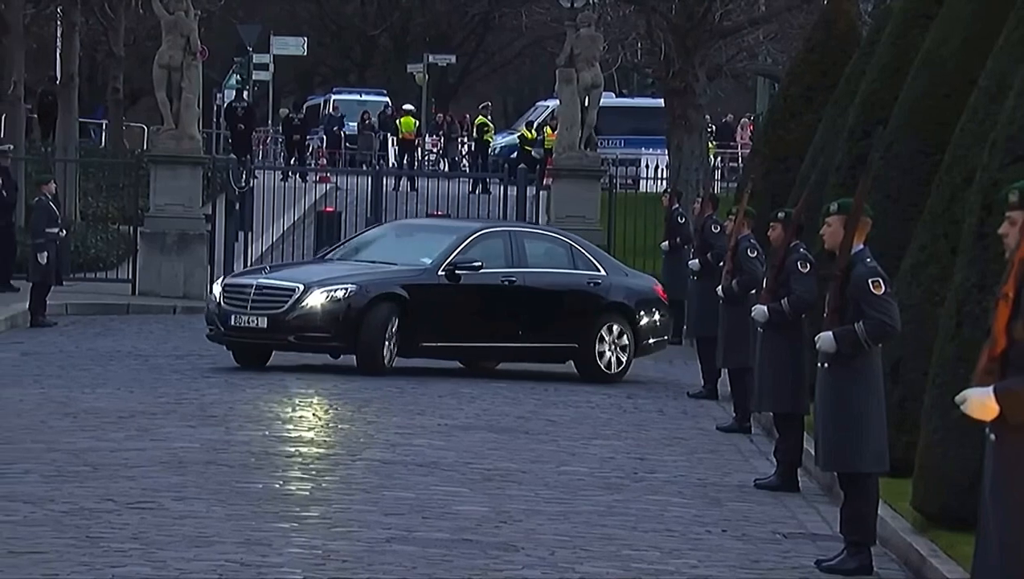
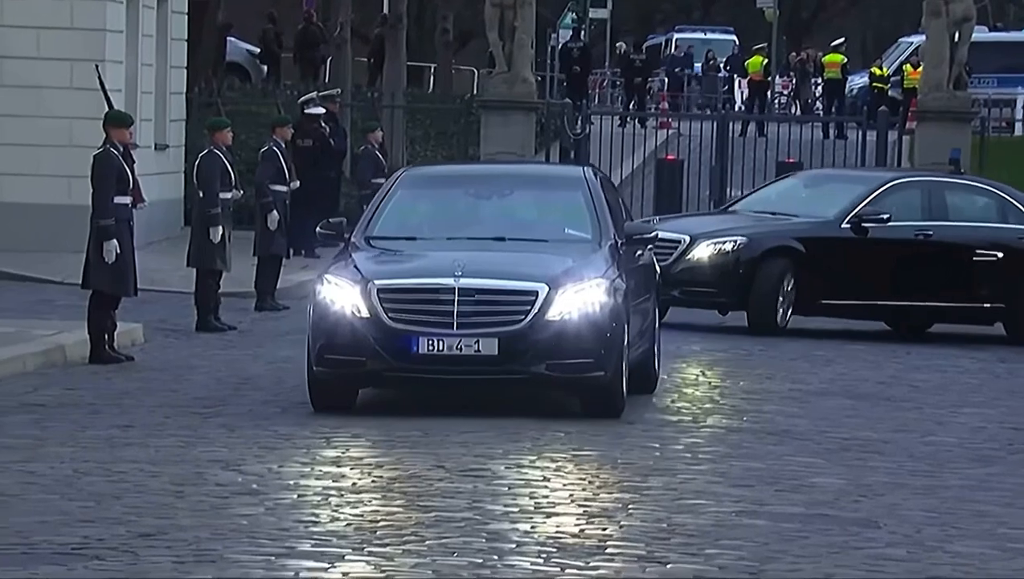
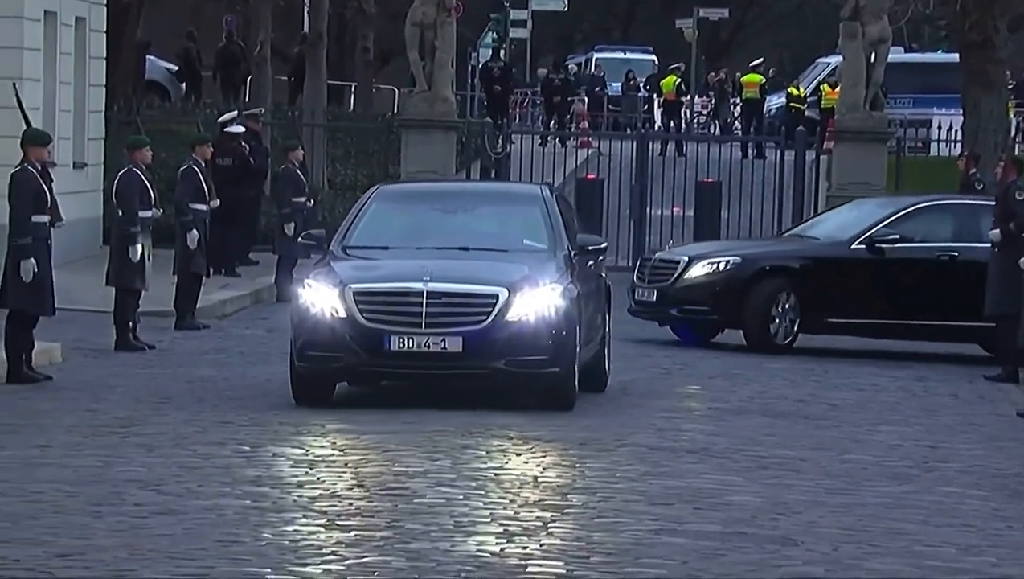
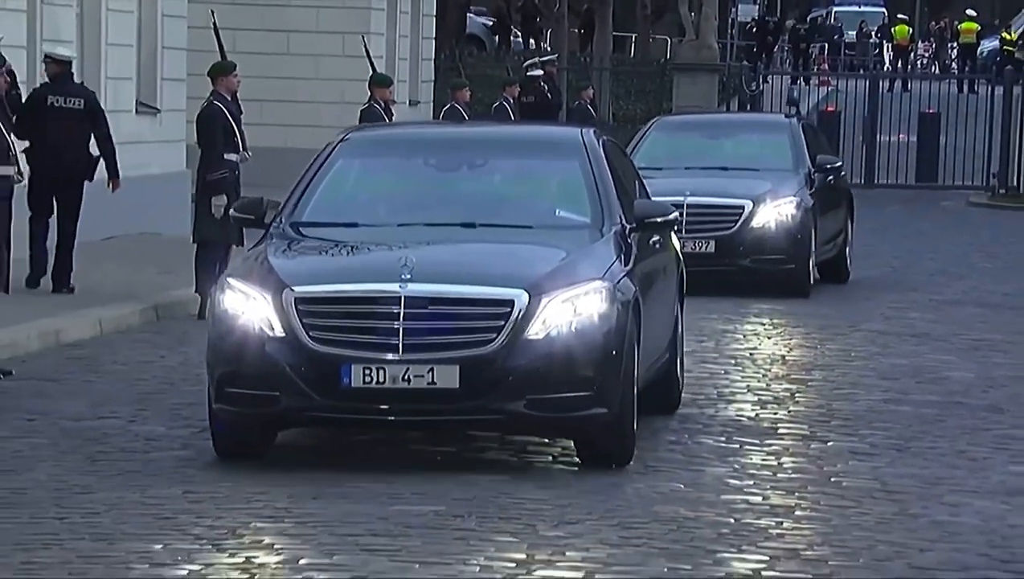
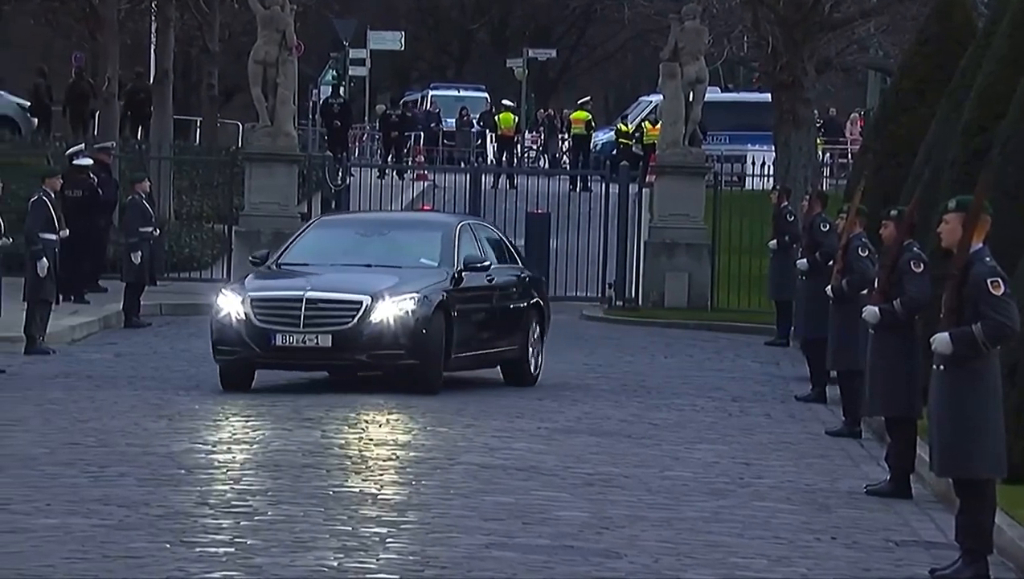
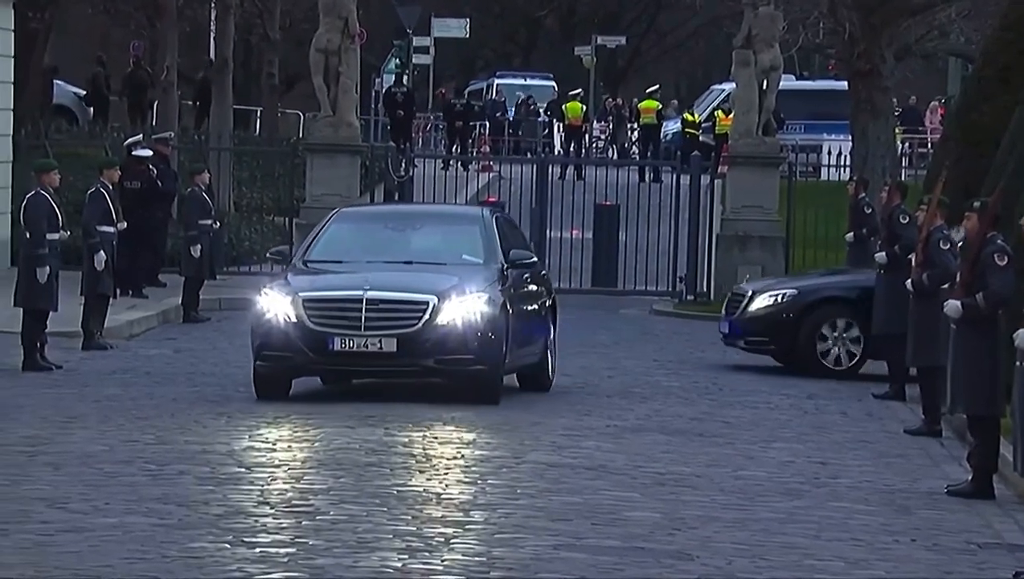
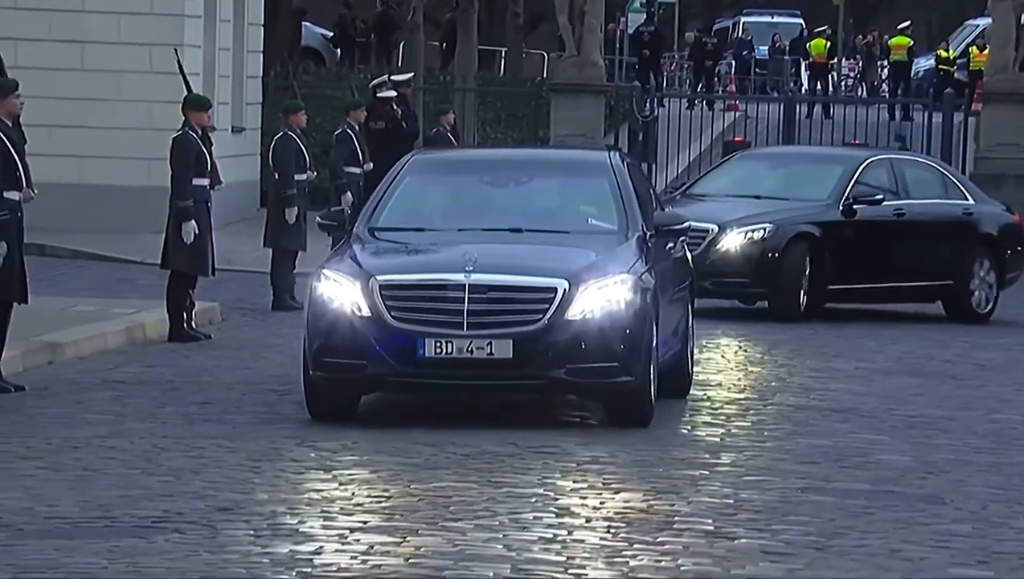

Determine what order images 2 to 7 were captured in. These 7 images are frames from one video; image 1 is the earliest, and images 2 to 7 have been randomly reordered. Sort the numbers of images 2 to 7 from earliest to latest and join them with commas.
5, 6, 3, 2, 7, 4
